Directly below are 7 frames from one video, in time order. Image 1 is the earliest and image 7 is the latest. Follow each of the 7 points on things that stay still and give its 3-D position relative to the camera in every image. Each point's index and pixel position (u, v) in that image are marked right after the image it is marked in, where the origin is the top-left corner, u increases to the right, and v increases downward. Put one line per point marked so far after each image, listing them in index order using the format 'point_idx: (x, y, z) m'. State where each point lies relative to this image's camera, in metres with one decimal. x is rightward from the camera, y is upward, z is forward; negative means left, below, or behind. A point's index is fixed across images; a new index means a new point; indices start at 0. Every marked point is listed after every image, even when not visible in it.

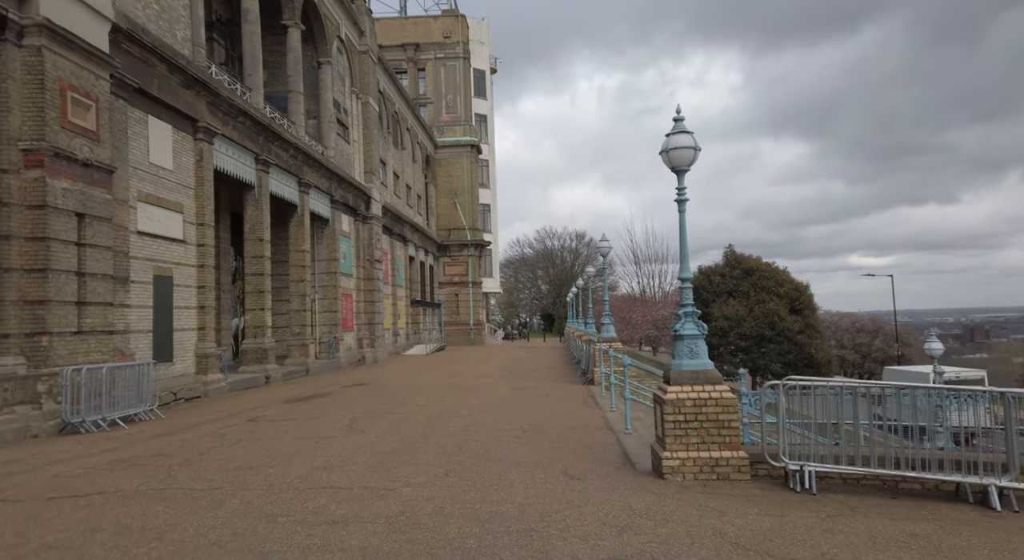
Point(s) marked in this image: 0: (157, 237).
0: (-7.9, +1.0, +14.1) m
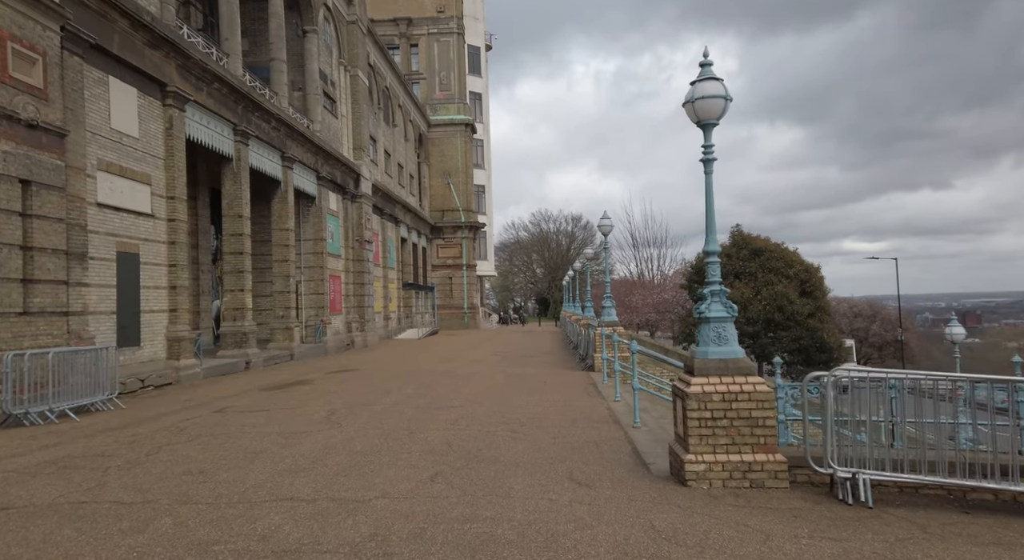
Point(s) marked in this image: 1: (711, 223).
0: (-8.0, +1.4, +13.0) m
1: (+1.9, +0.5, +6.2) m
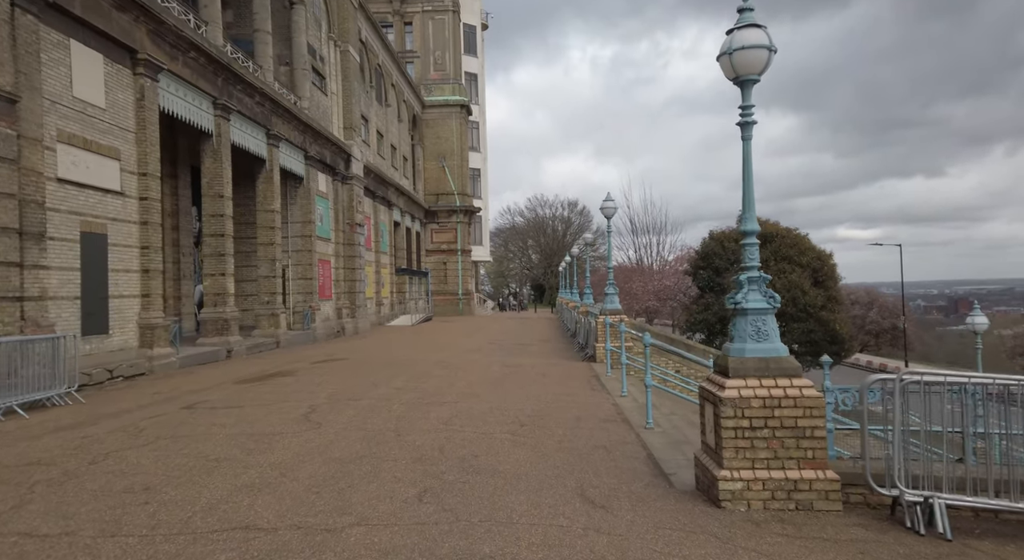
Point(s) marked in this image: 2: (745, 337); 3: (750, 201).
0: (-8.0, +1.8, +11.9) m
1: (+2.0, +0.7, +5.3) m
2: (+1.9, -0.5, +5.2) m
3: (+2.0, +0.6, +5.3) m
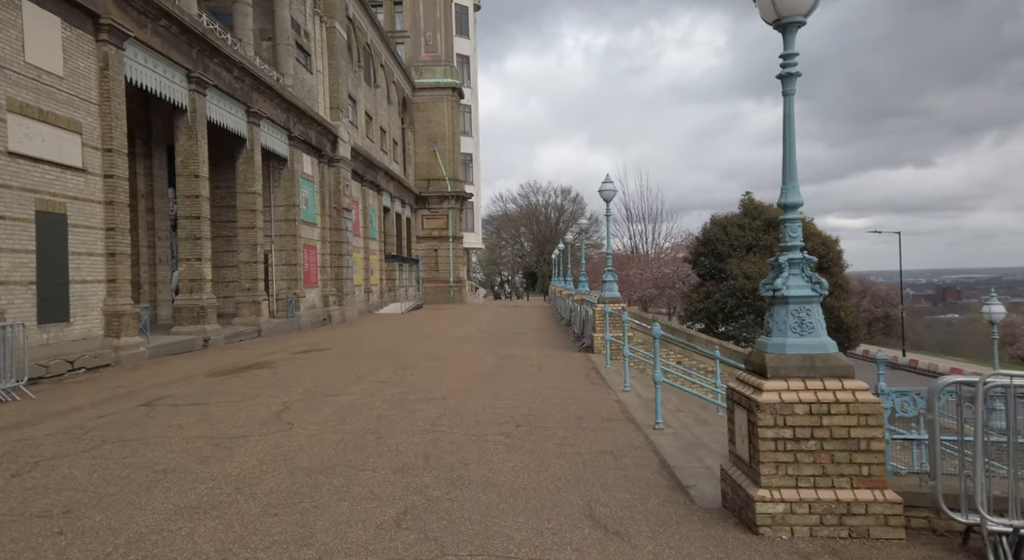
0: (-8.1, +2.0, +10.9) m
1: (+1.9, +0.8, +4.4) m
2: (+1.9, -0.3, +4.3) m
3: (+2.0, +0.8, +4.4) m
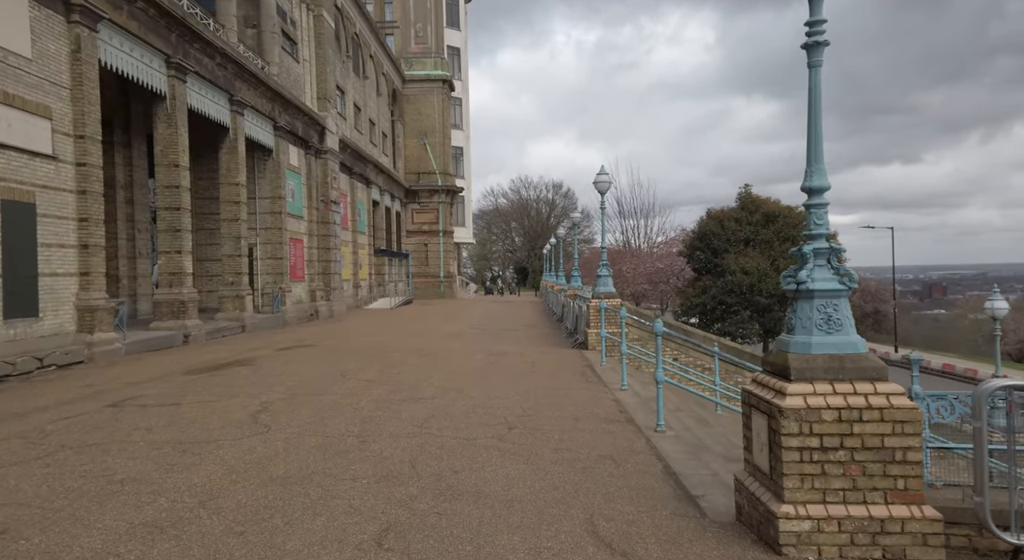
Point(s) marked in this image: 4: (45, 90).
0: (-8.2, +2.2, +10.4) m
1: (+1.9, +0.8, +4.0) m
2: (+1.8, -0.3, +3.9) m
3: (+1.9, +0.8, +4.0) m
4: (-8.3, +3.4, +11.3) m
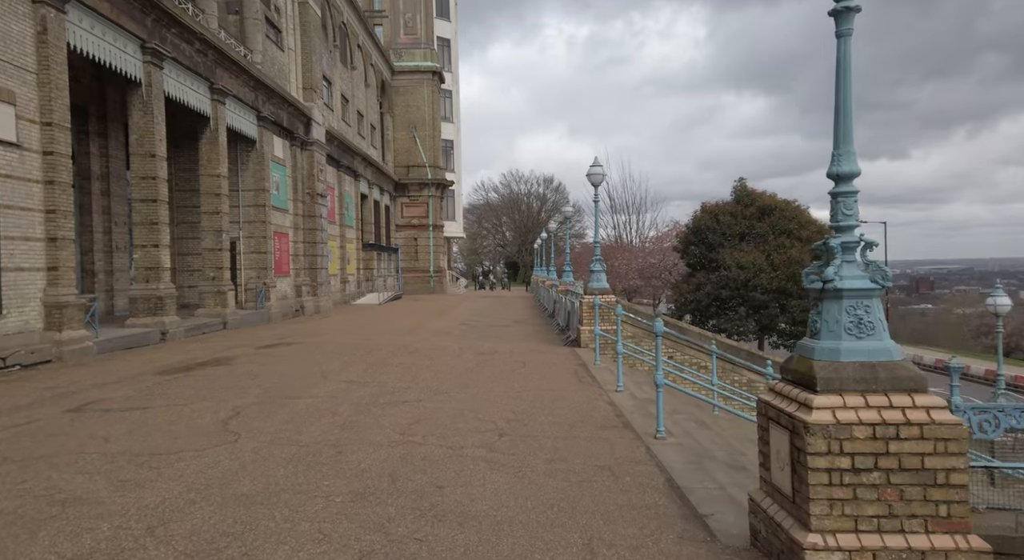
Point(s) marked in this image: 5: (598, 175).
0: (-8.4, +2.2, +9.7) m
1: (+1.8, +0.8, +3.5) m
2: (+1.8, -0.3, +3.5) m
3: (+1.9, +0.8, +3.5) m
4: (-8.4, +3.4, +10.6) m
5: (+2.0, +2.4, +14.6) m
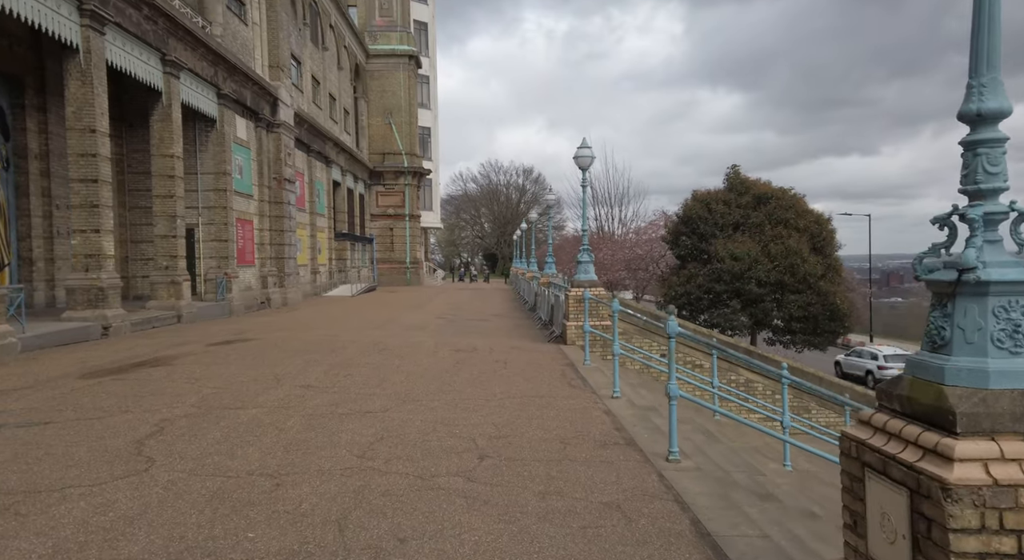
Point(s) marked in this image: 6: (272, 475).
0: (-8.6, +2.4, +8.3) m
1: (+1.8, +0.9, +2.4) m
2: (+1.7, -0.2, +2.4) m
3: (+1.8, +0.9, +2.4) m
4: (-8.7, +3.6, +9.1) m
5: (+1.6, +2.6, +13.5) m
6: (-1.8, -1.4, +4.7) m
